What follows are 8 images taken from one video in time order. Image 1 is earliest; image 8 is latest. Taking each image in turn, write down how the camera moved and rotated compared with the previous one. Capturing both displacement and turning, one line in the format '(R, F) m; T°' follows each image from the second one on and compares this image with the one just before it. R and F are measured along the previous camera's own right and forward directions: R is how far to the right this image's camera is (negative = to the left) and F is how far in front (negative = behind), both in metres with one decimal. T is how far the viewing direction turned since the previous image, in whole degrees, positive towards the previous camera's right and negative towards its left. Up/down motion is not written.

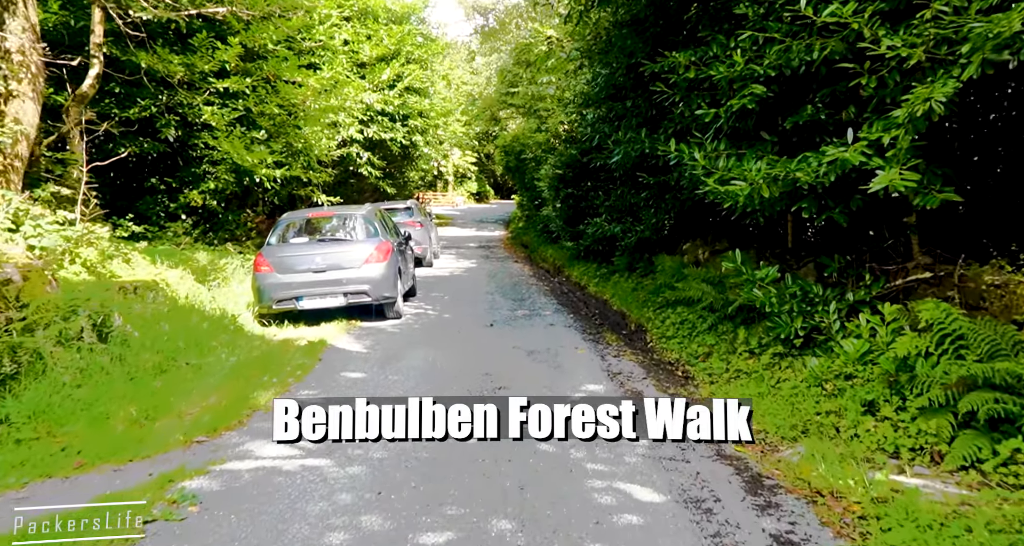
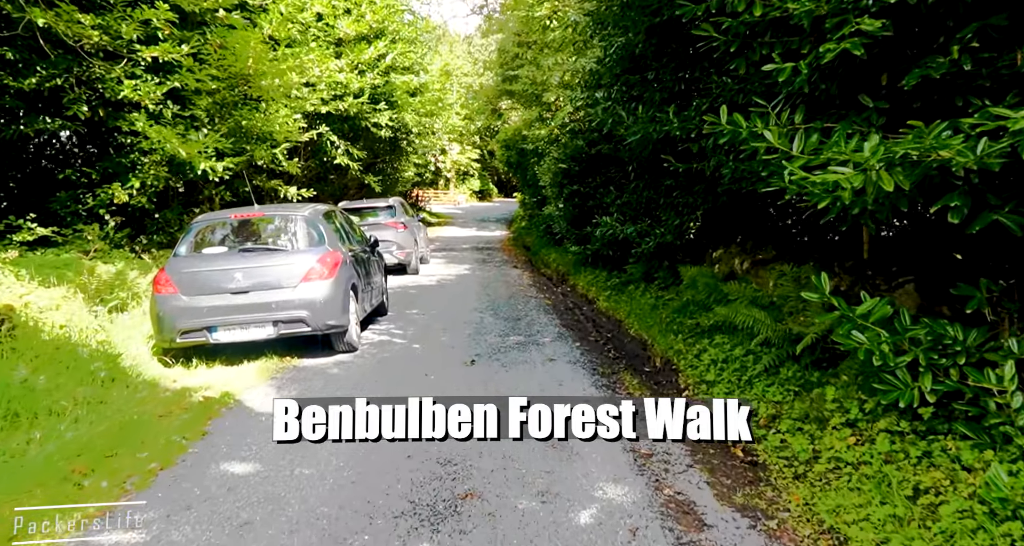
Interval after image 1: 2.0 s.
(+0.1, +2.2) m; 0°
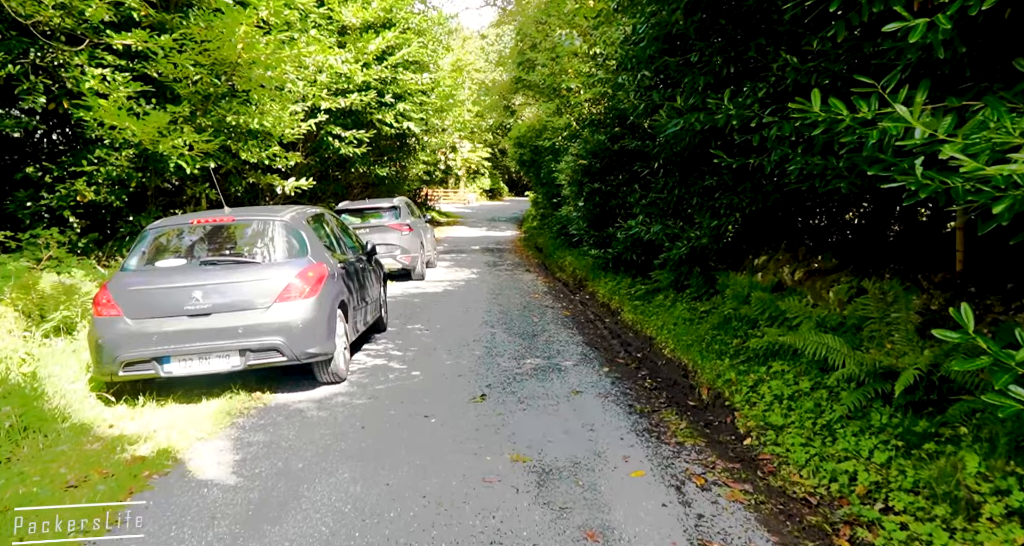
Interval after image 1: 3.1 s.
(-0.1, +1.2) m; -1°
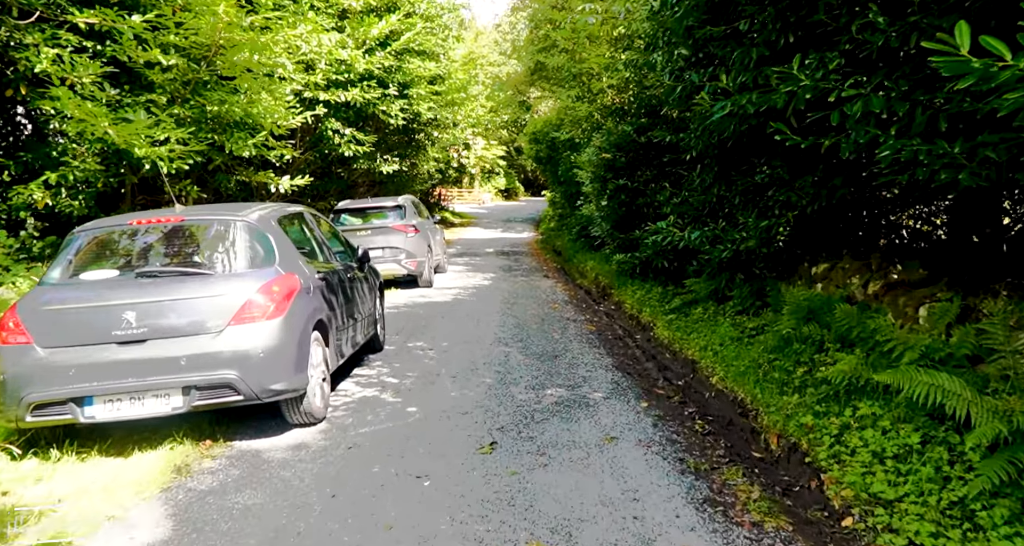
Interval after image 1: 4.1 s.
(0.0, +1.2) m; -1°
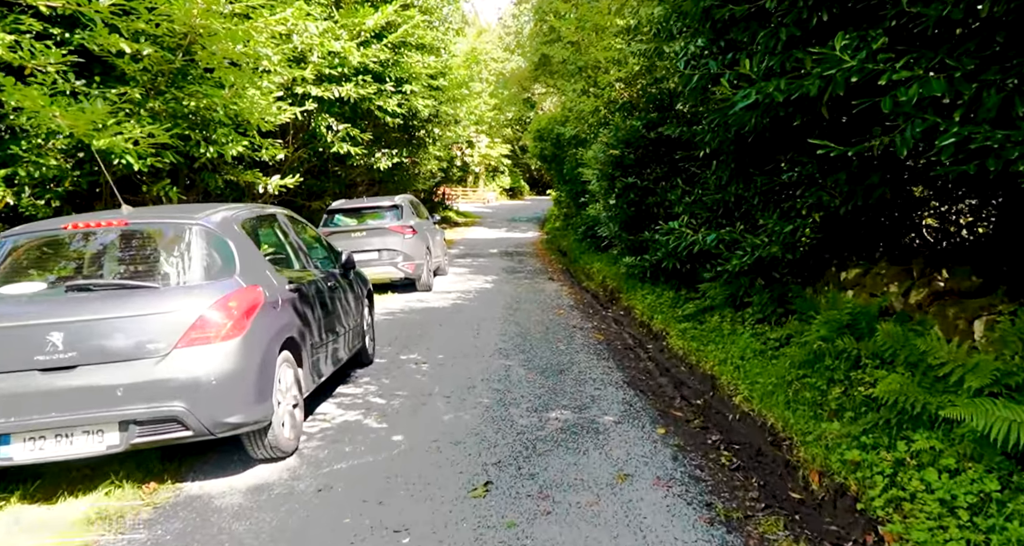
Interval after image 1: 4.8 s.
(0.0, +0.7) m; 0°
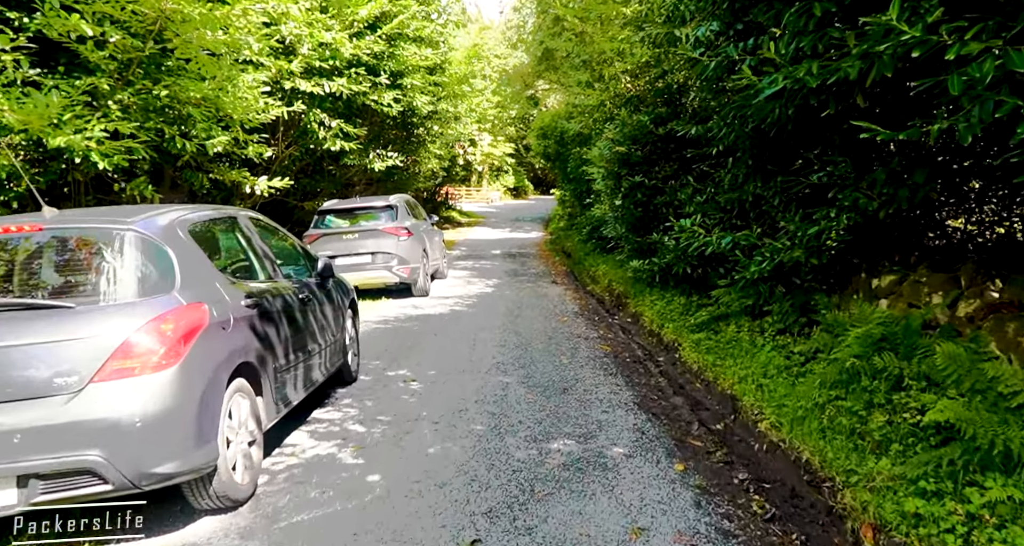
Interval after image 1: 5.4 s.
(+0.1, +0.7) m; 0°
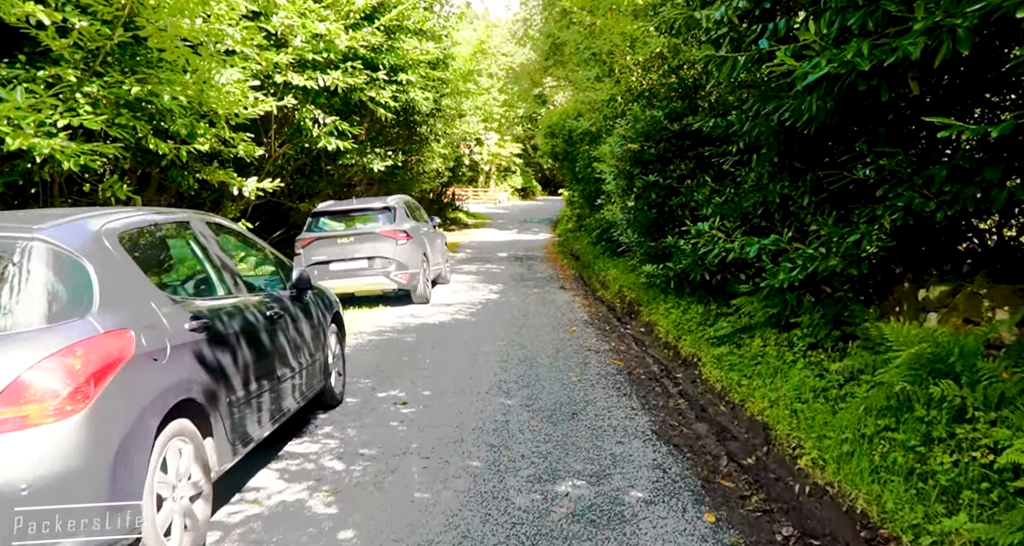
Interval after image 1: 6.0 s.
(0.0, +0.7) m; -1°
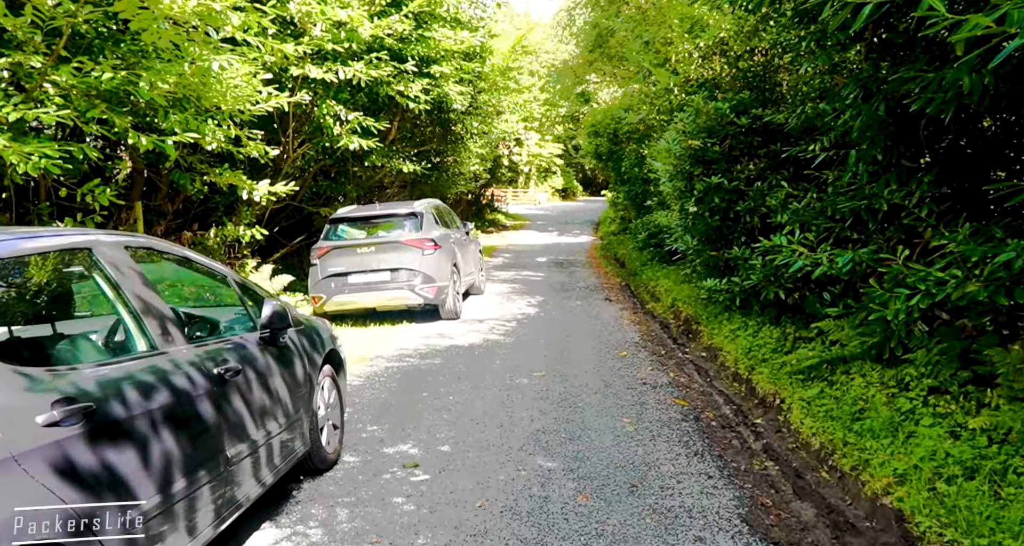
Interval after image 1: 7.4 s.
(0.0, +1.3) m; -3°
